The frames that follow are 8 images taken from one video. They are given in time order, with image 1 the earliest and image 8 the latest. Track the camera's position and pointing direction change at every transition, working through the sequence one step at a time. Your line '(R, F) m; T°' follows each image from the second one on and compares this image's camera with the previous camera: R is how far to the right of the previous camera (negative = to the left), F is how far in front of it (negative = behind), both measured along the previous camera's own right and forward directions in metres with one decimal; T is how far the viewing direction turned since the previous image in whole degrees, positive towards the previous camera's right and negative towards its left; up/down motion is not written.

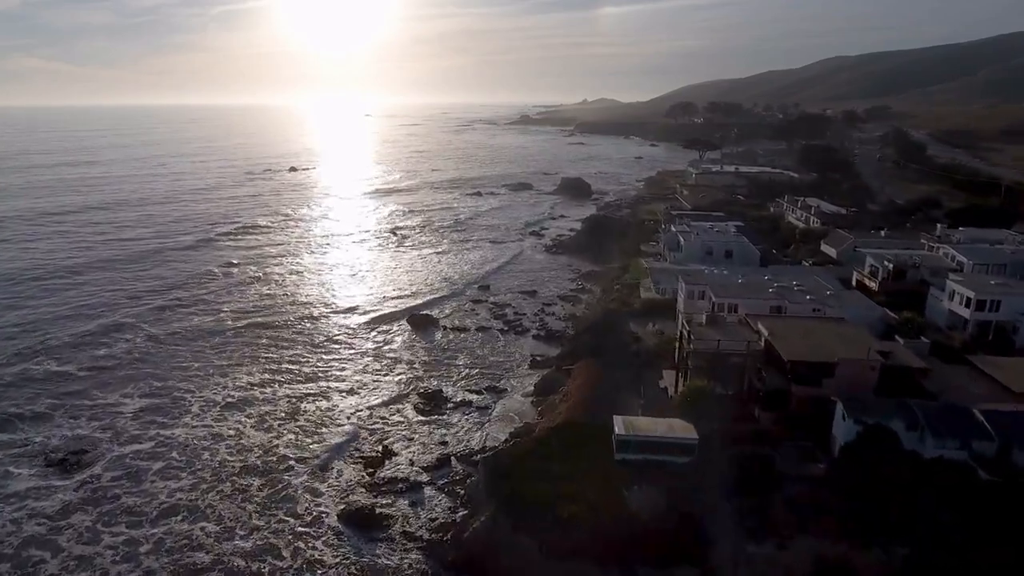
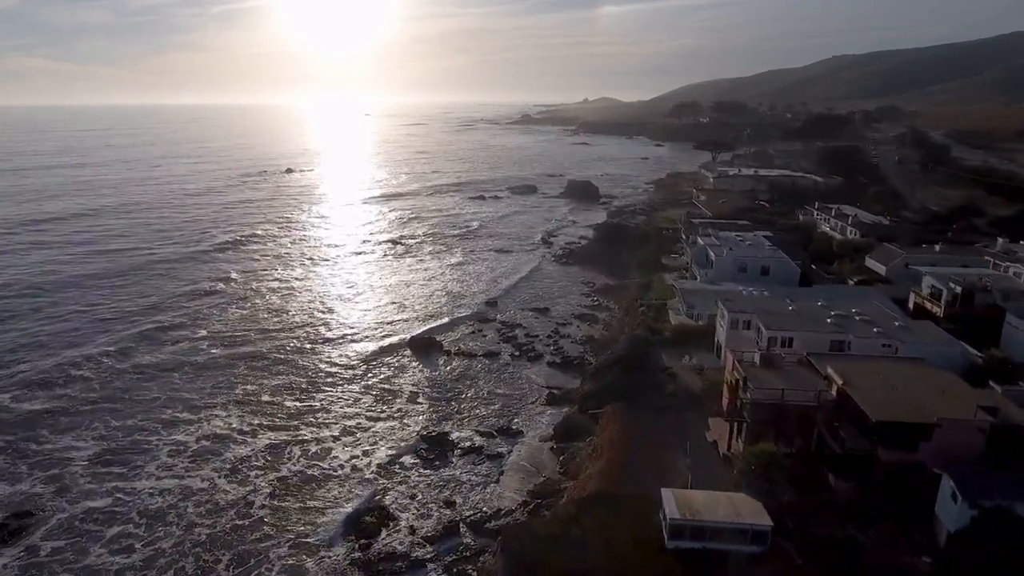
(-0.5, +3.0) m; 0°
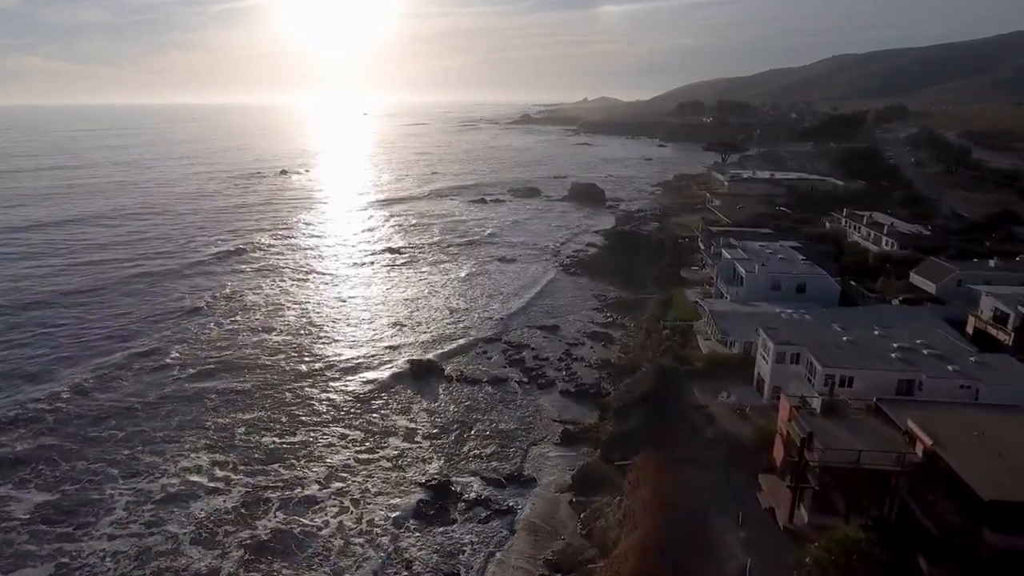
(-0.3, +2.6) m; 0°
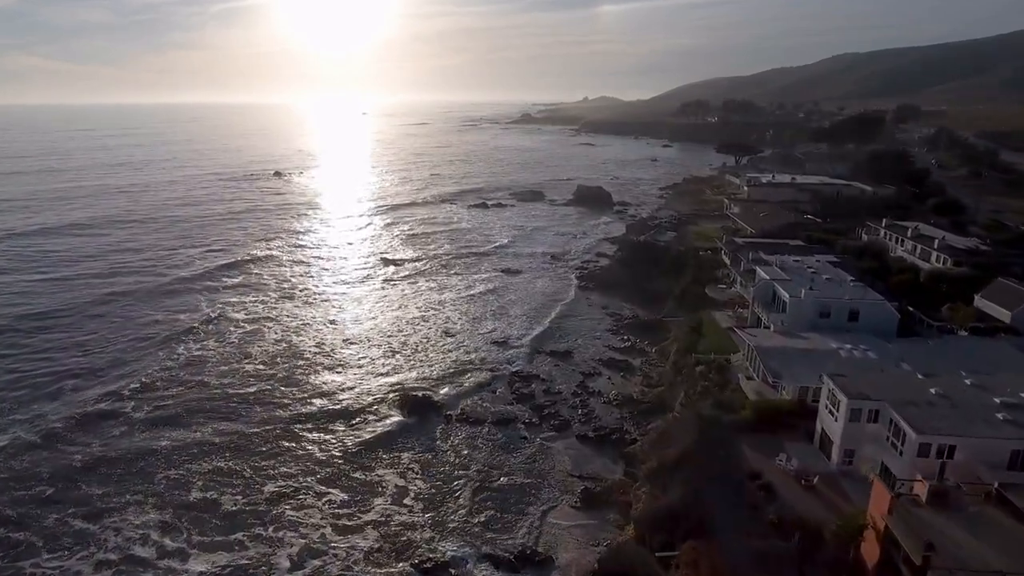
(-0.3, +3.2) m; 0°
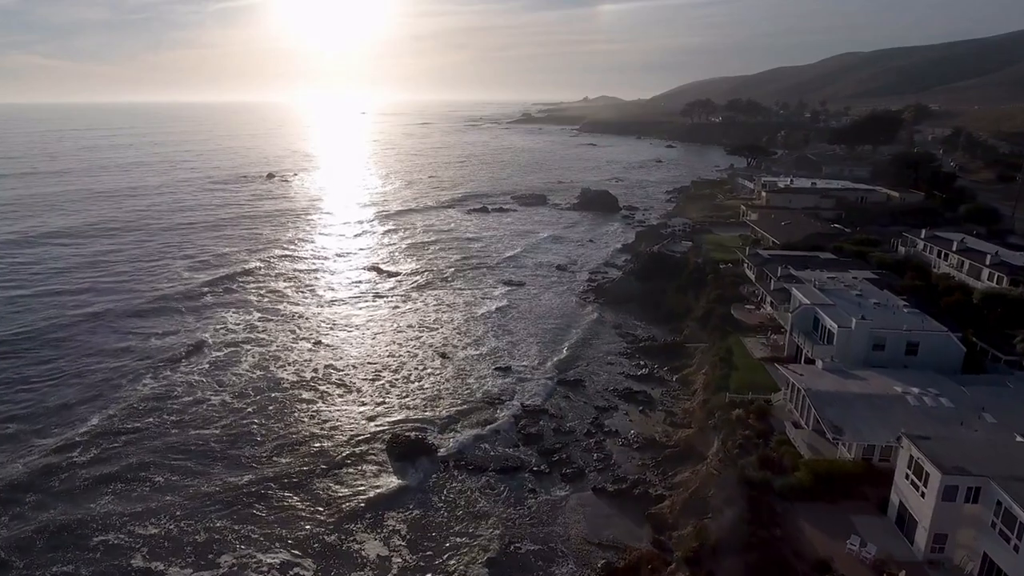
(-0.2, +2.8) m; 0°
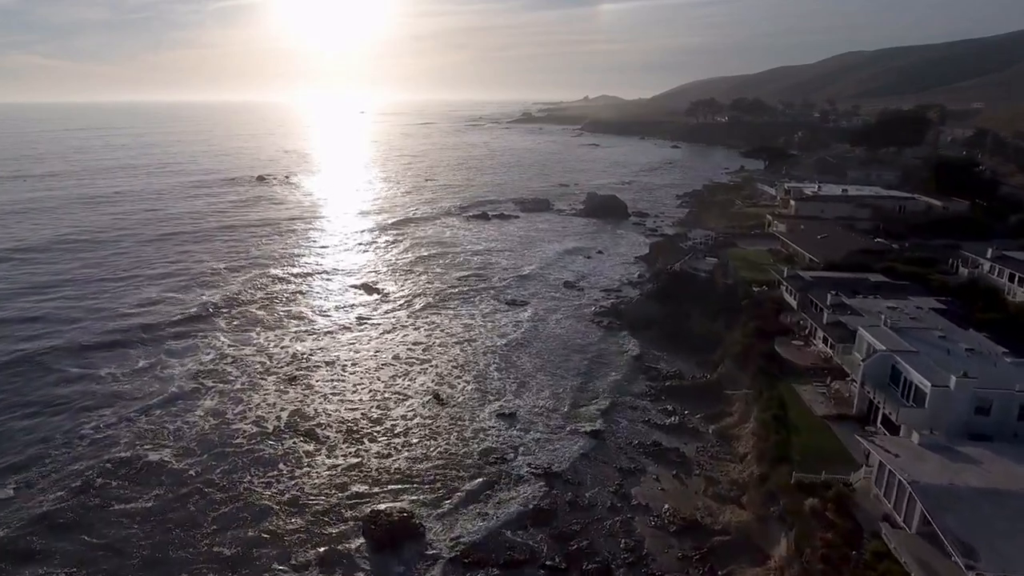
(-0.2, +3.8) m; 0°
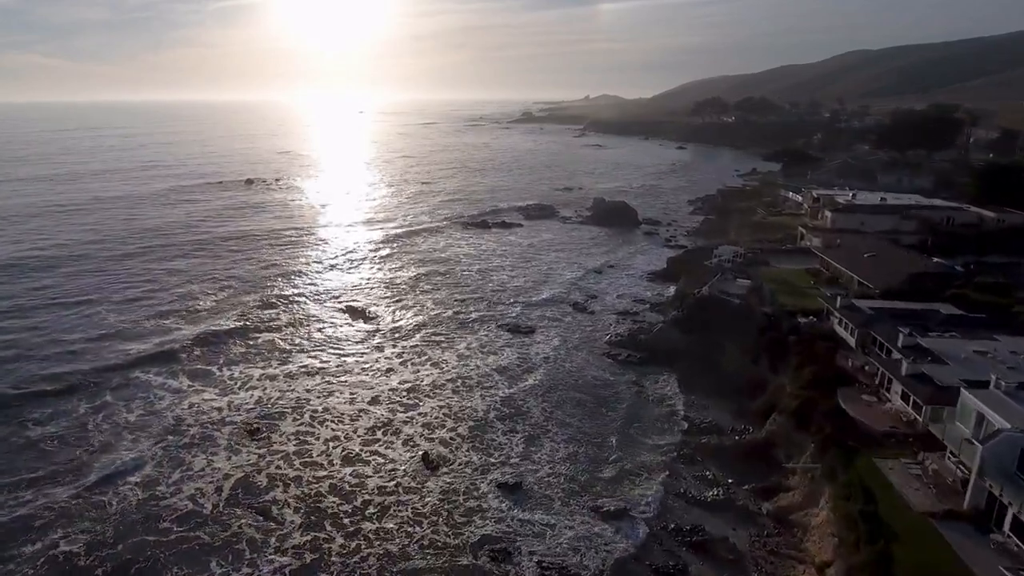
(-0.1, +4.0) m; 0°
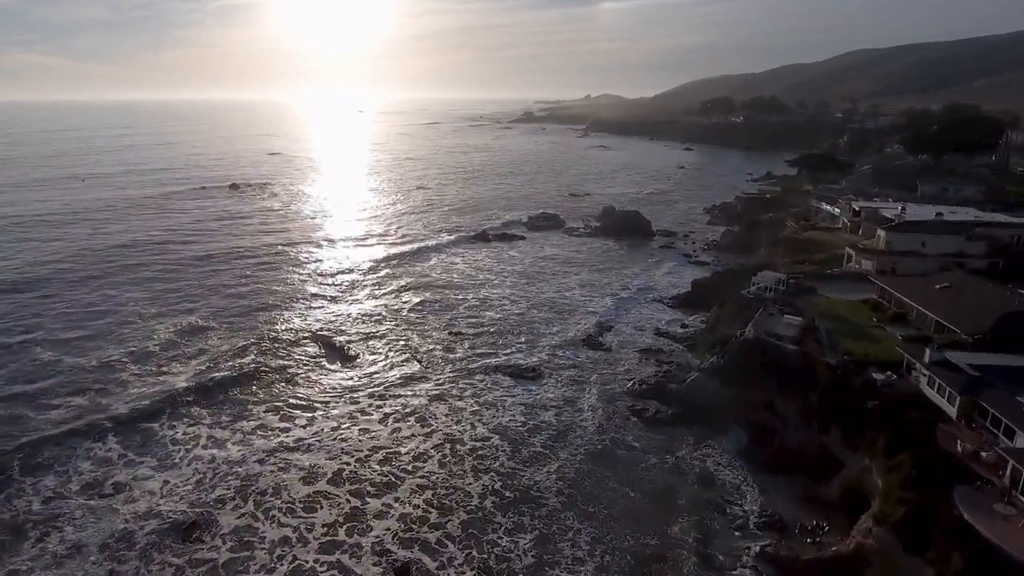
(-0.1, +4.6) m; 0°
